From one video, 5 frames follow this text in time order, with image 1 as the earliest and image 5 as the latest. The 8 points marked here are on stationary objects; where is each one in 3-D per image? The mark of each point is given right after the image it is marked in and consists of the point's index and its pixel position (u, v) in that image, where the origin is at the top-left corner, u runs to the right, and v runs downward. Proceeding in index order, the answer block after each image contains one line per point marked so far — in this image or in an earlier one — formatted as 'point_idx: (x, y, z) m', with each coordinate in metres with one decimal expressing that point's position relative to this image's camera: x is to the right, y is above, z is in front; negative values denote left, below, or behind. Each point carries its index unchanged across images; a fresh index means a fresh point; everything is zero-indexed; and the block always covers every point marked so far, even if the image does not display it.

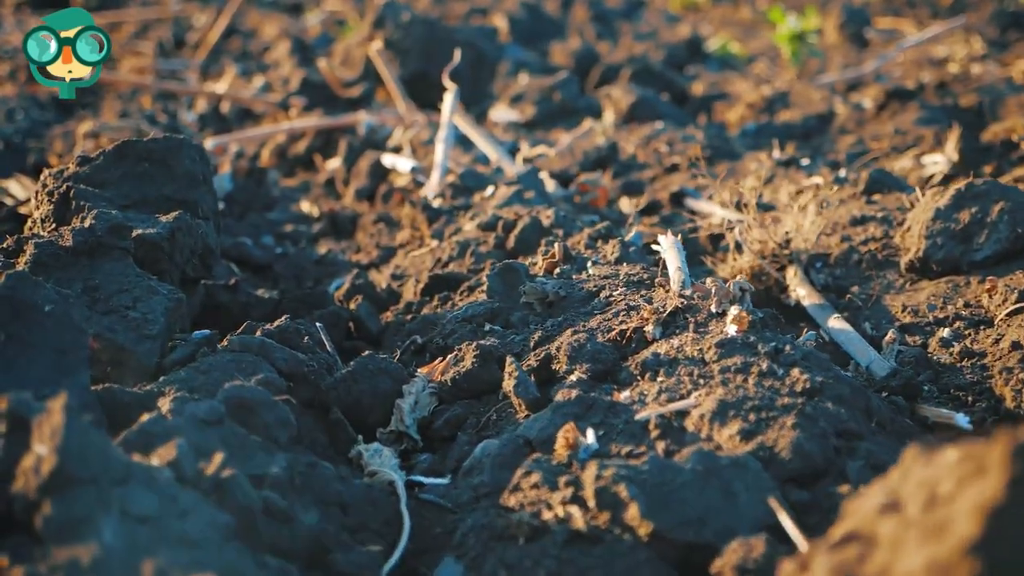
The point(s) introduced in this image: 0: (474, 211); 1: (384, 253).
0: (-0.1, +0.3, +3.5) m
1: (-0.5, +0.1, +3.7) m
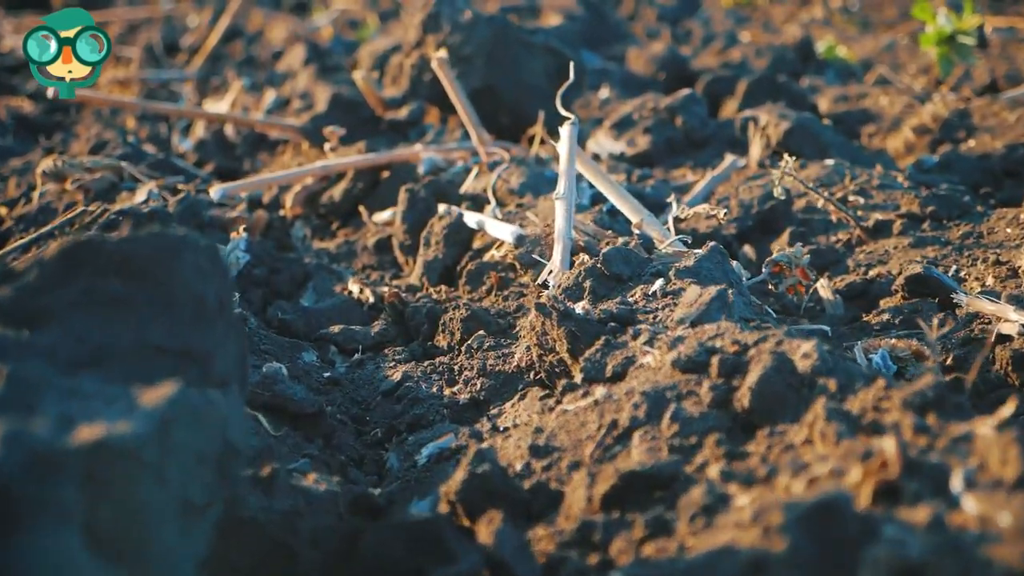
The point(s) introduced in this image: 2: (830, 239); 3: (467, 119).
0: (+0.3, -0.1, +2.2) m
1: (0.0, -0.3, +2.4) m
2: (+1.1, +0.2, +3.2) m
3: (-0.2, +0.7, +3.9) m
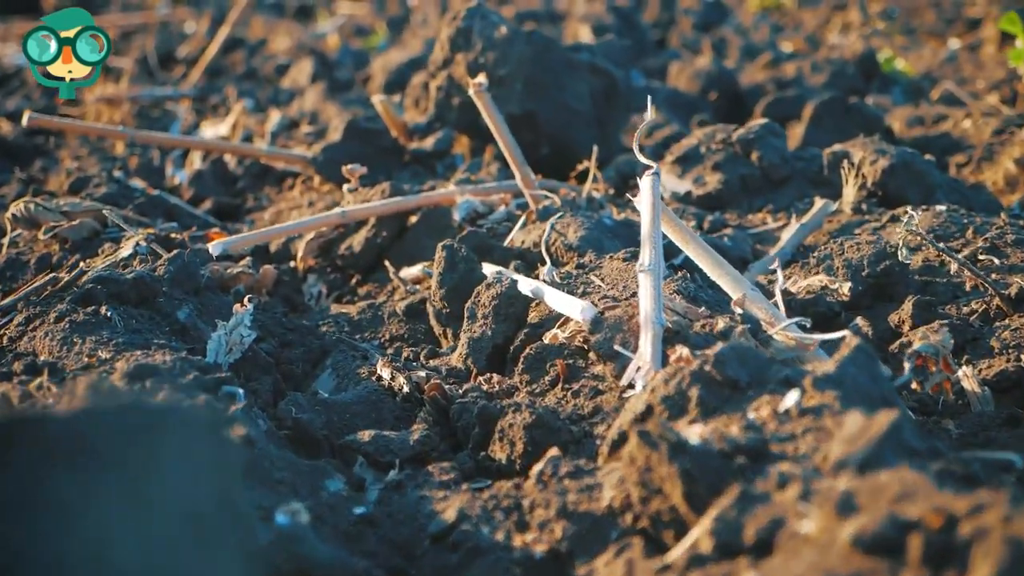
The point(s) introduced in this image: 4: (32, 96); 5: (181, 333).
0: (+0.5, -0.3, +1.6) m
1: (+0.1, -0.5, +1.8) m
2: (+1.3, -0.1, +2.6) m
3: (0.0, +0.5, +3.4) m
4: (-3.3, +1.3, +6.2) m
5: (-0.9, -0.1, +2.6) m
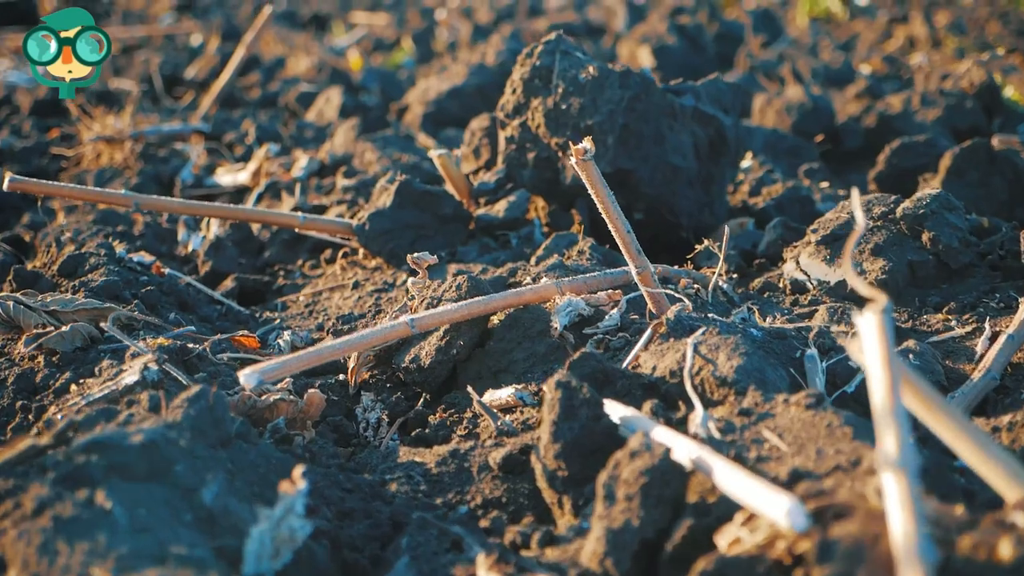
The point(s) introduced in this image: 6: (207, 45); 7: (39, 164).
0: (+0.8, -0.7, +0.9) m
1: (+0.5, -0.8, +1.1) m
2: (+1.6, -0.4, +1.9) m
3: (+0.3, +0.2, +2.7) m
4: (-3.0, +1.0, +5.5) m
5: (-0.6, -0.5, +1.8) m
6: (-2.5, +2.0, +7.4) m
7: (-2.5, +0.7, +4.8) m
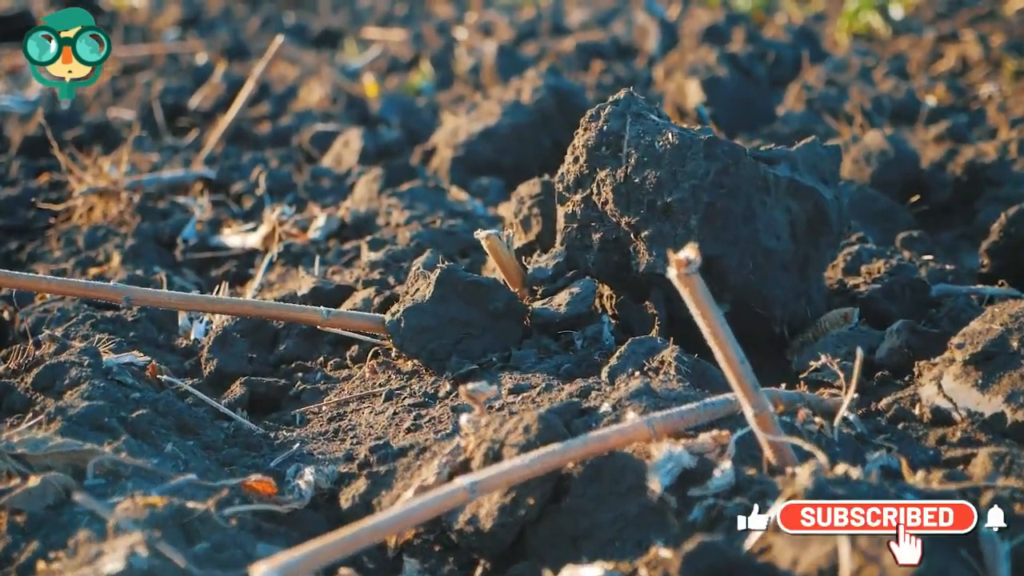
0: (+1.0, -1.0, +0.4) m
1: (+0.6, -1.2, +0.6) m
2: (+1.8, -0.7, +1.3) m
3: (+0.5, -0.2, +2.1) m
4: (-2.8, +0.6, +5.0) m
5: (-0.4, -0.8, +1.3) m
6: (-2.3, +1.6, +6.9) m
7: (-2.3, +0.3, +4.3) m
